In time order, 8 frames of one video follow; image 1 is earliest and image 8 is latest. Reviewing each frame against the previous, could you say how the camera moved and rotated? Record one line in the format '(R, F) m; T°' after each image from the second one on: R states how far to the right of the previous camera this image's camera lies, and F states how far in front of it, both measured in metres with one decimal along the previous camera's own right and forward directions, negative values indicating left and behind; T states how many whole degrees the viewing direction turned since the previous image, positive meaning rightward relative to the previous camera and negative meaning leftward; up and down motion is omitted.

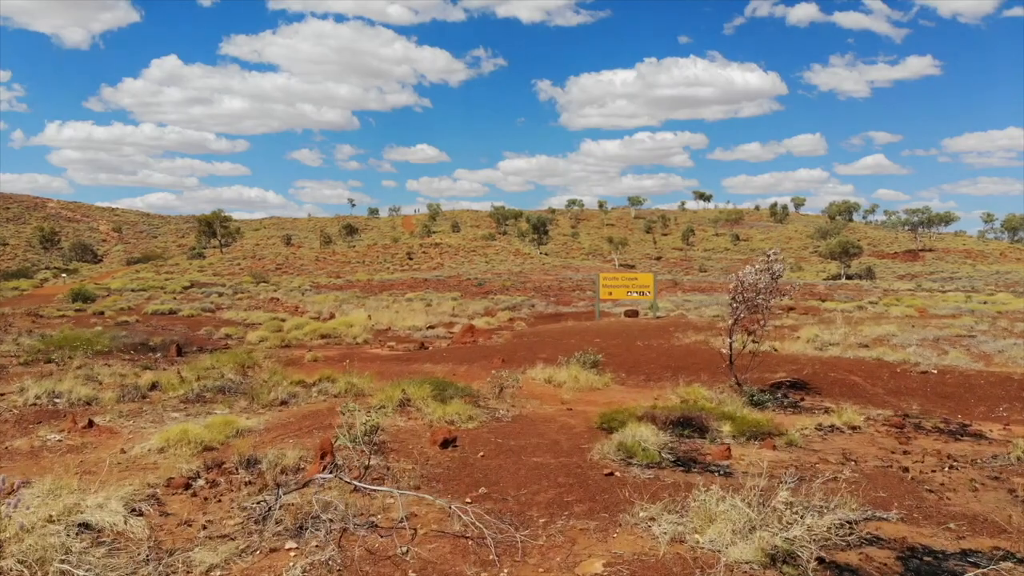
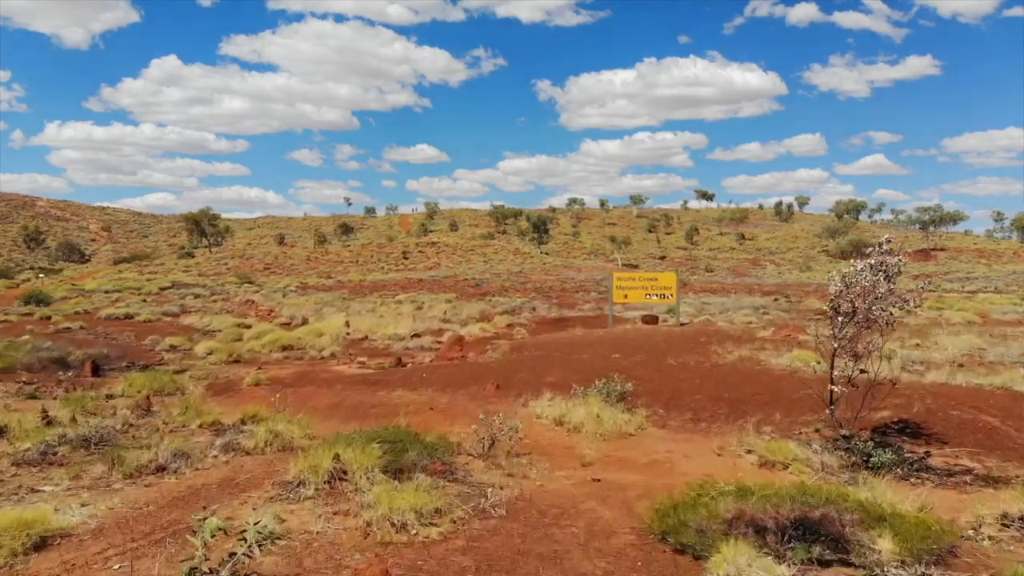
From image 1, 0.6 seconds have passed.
(0.0, +2.8) m; 0°
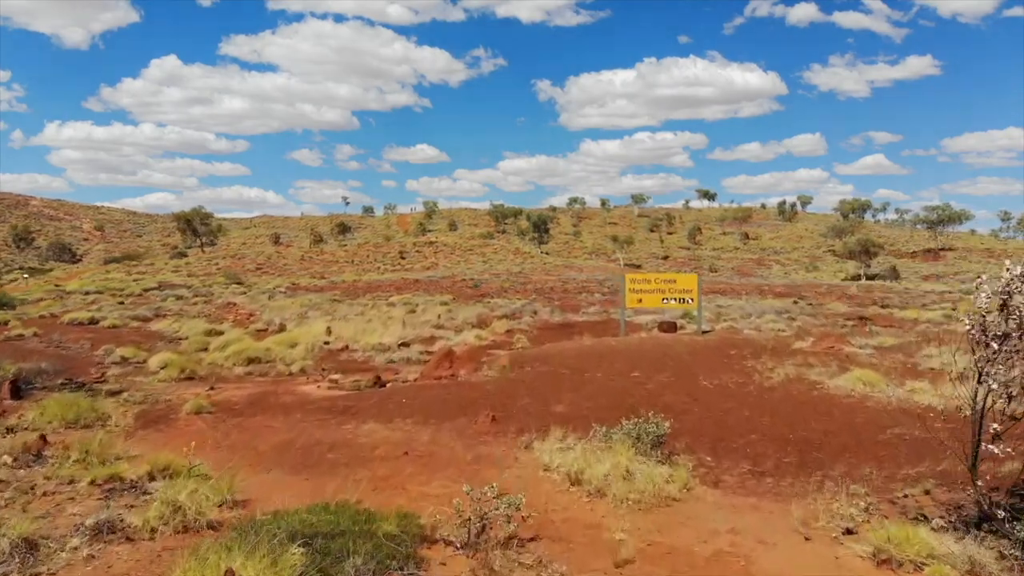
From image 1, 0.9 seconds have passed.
(0.0, +1.8) m; 0°
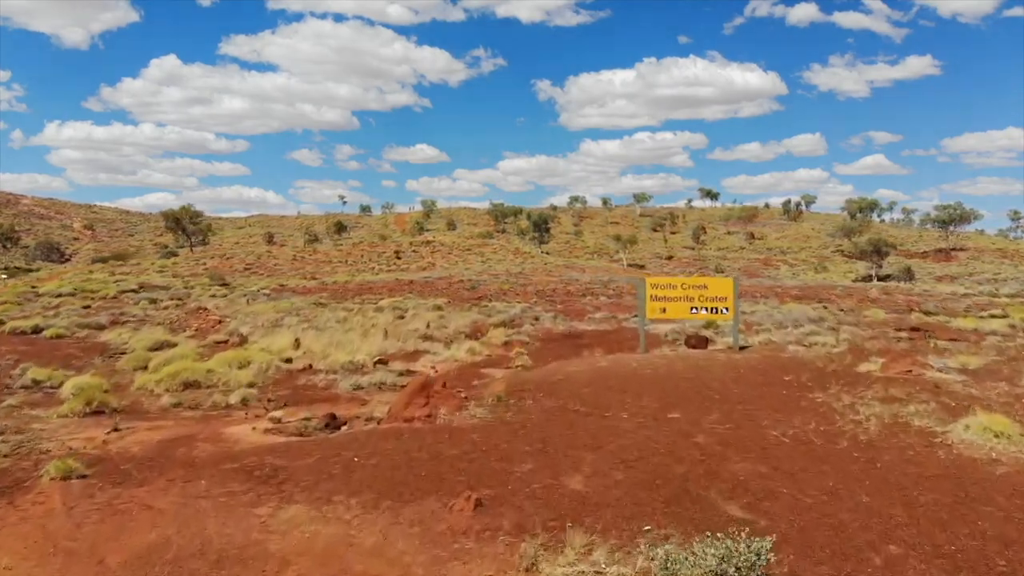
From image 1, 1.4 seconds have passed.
(0.0, +2.3) m; 0°
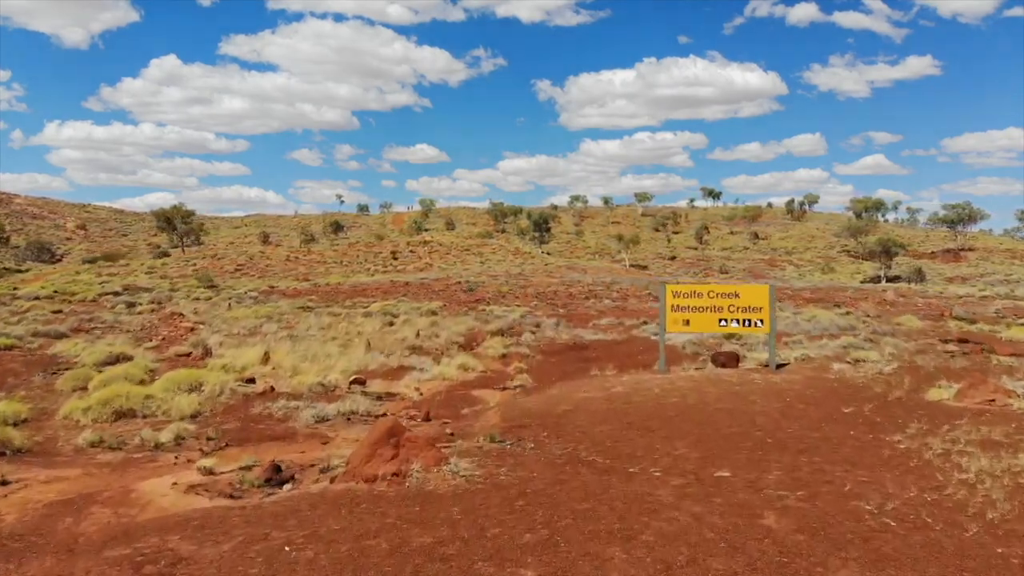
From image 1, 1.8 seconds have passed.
(0.0, +1.7) m; 0°
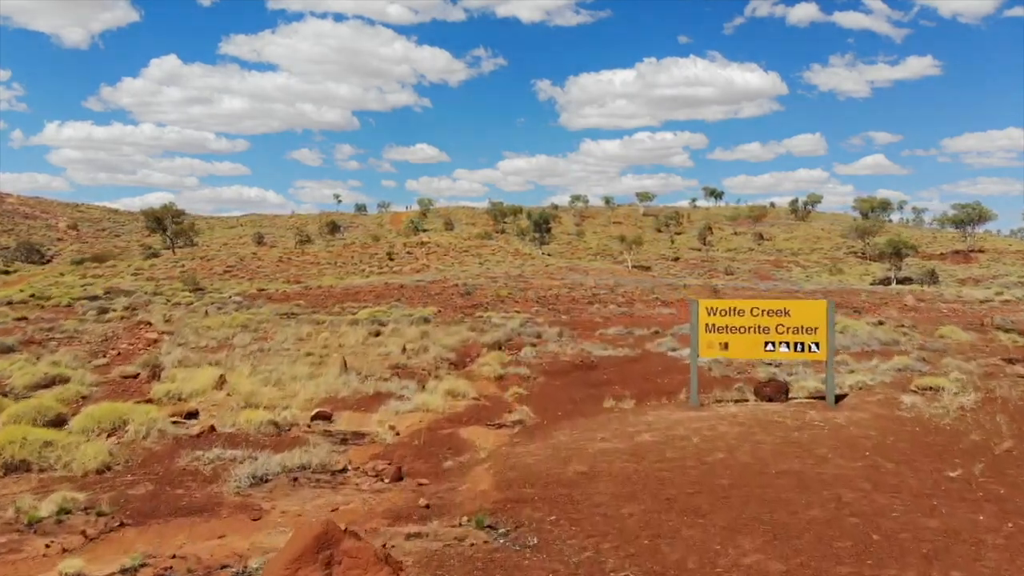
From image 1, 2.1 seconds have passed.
(0.0, +1.8) m; 0°
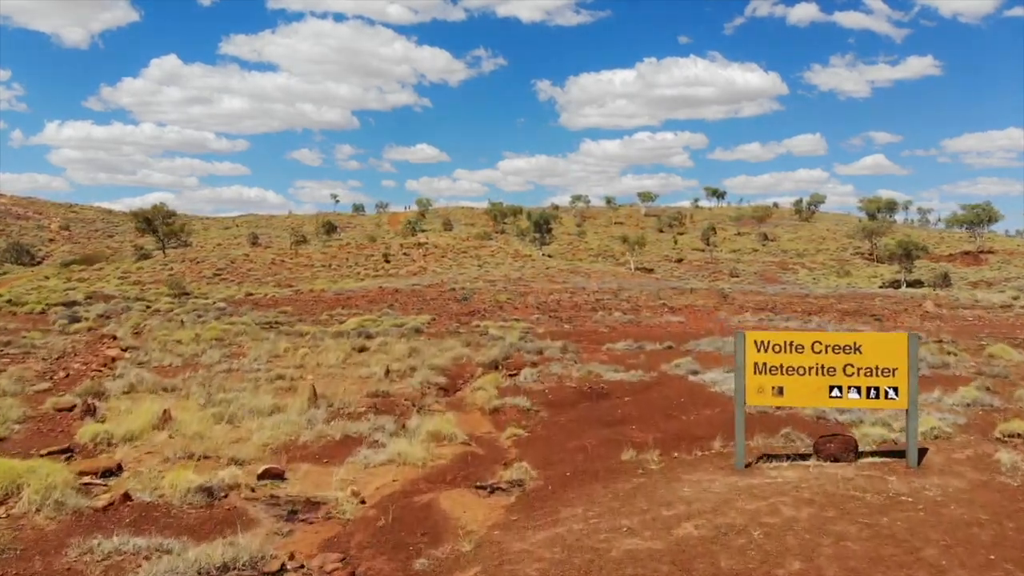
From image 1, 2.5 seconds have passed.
(0.0, +1.7) m; 0°
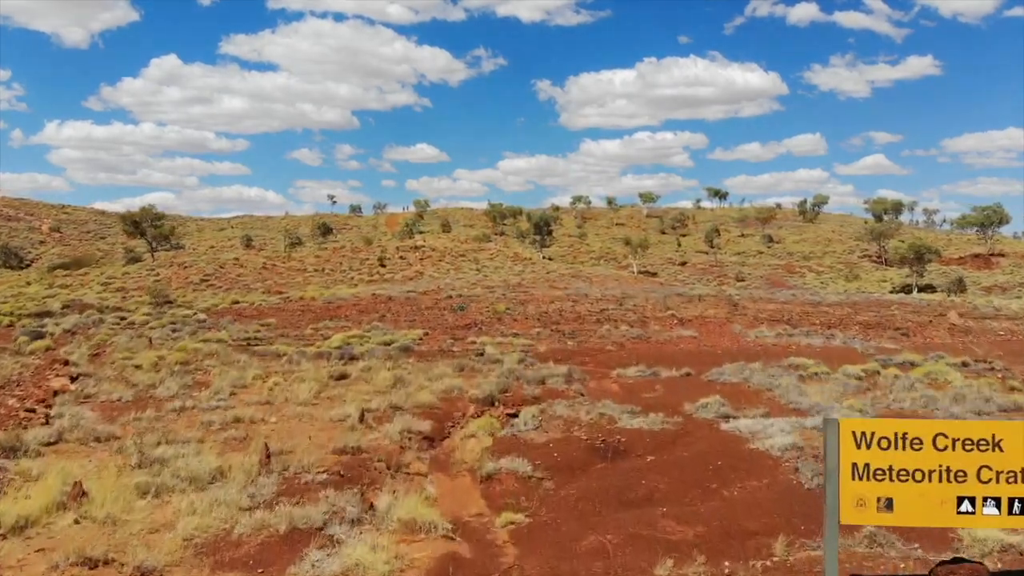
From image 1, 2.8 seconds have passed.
(0.0, +1.9) m; 0°
